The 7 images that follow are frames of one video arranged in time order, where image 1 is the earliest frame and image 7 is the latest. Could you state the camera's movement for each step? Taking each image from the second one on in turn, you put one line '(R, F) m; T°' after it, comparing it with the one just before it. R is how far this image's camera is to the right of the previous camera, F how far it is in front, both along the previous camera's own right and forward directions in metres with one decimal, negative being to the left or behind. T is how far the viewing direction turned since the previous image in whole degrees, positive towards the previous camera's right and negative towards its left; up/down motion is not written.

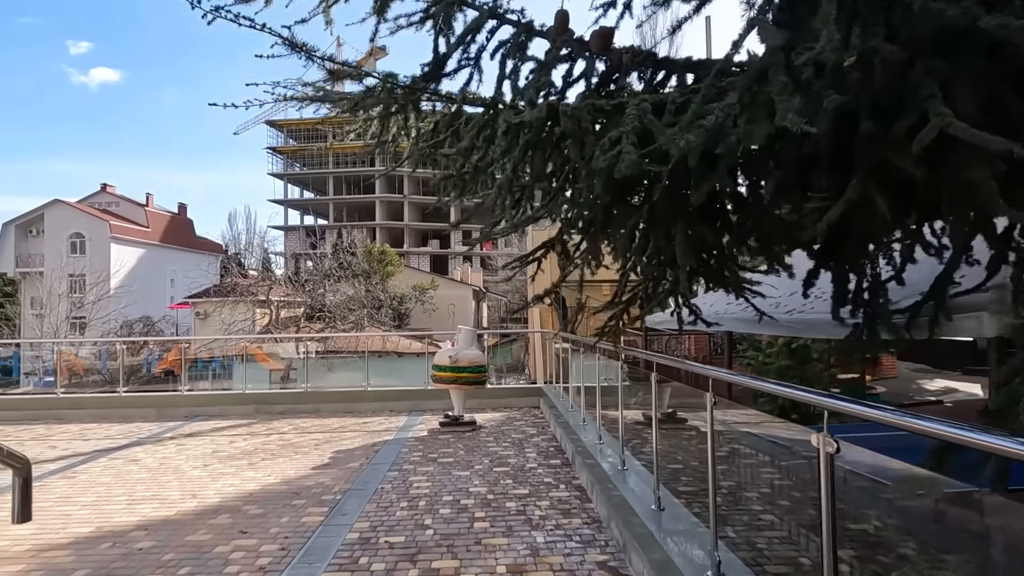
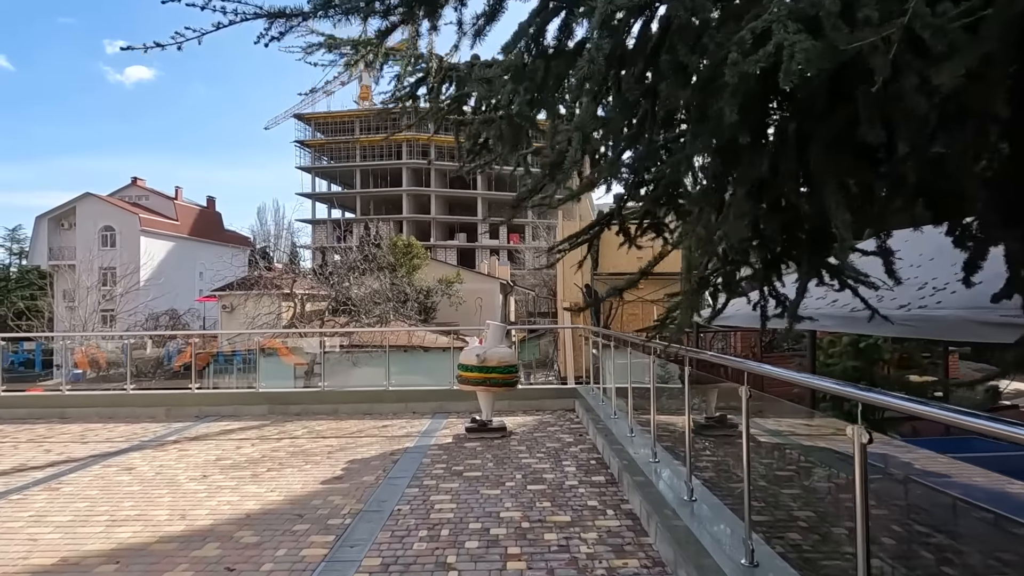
(-0.1, +0.7) m; -2°
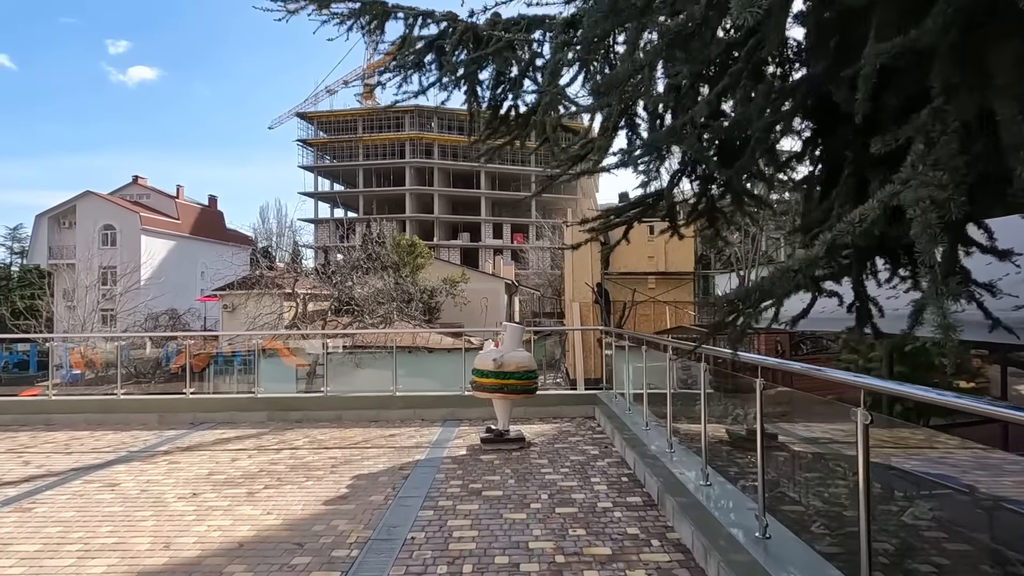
(-0.2, +0.5) m; 0°
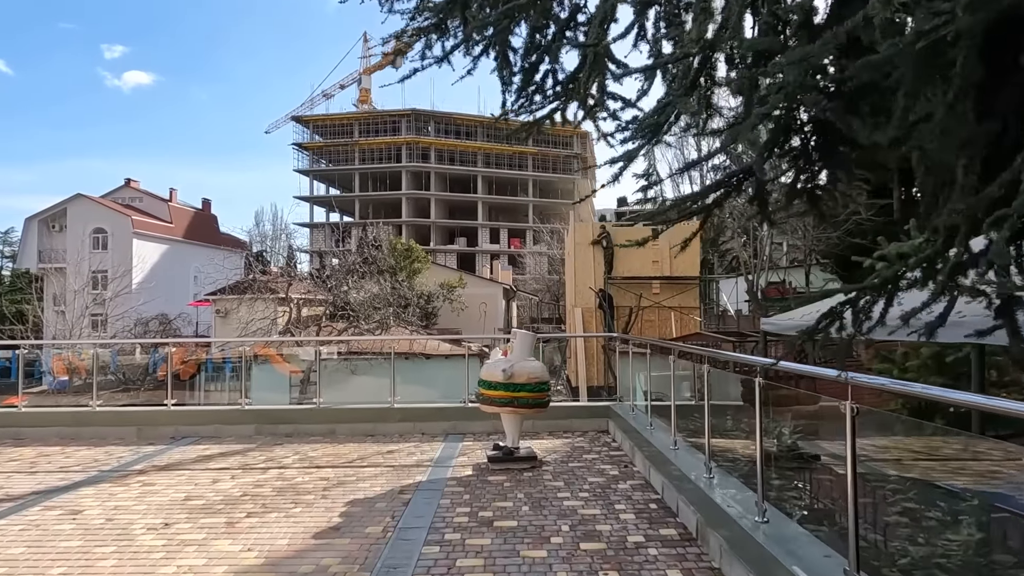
(-0.1, +0.5) m; 0°
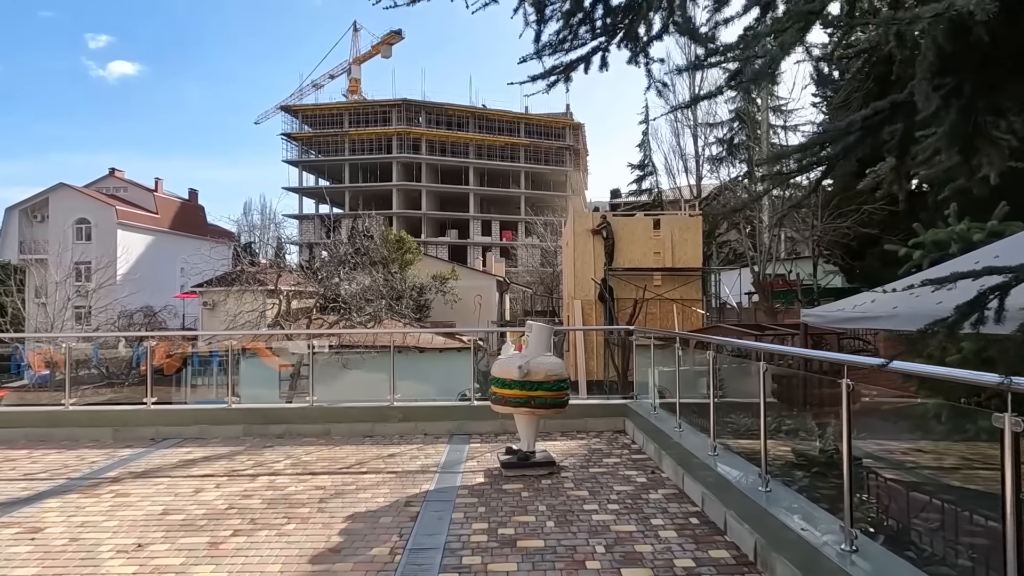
(-0.2, +0.5) m; +1°
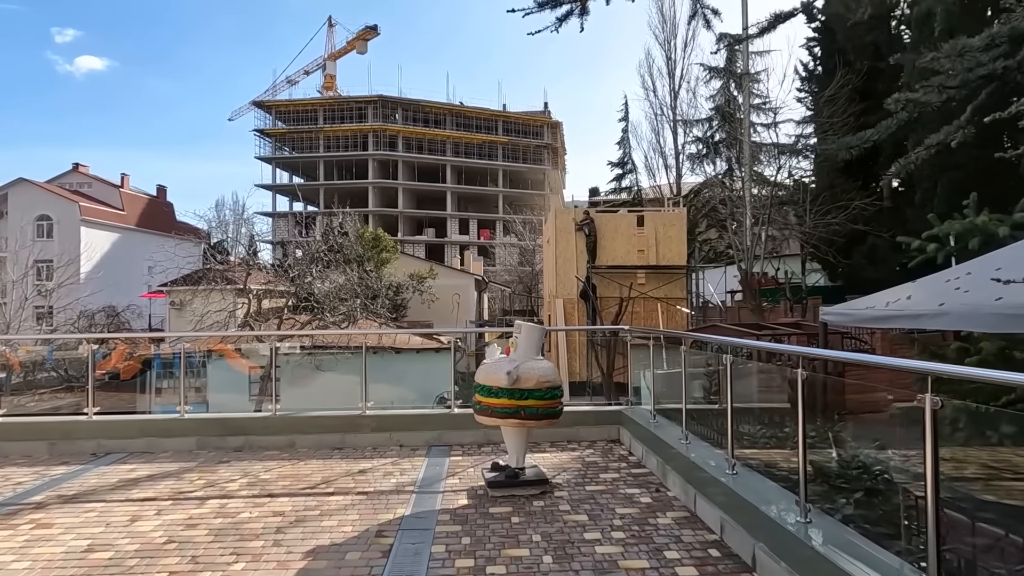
(-0.1, +0.6) m; +2°
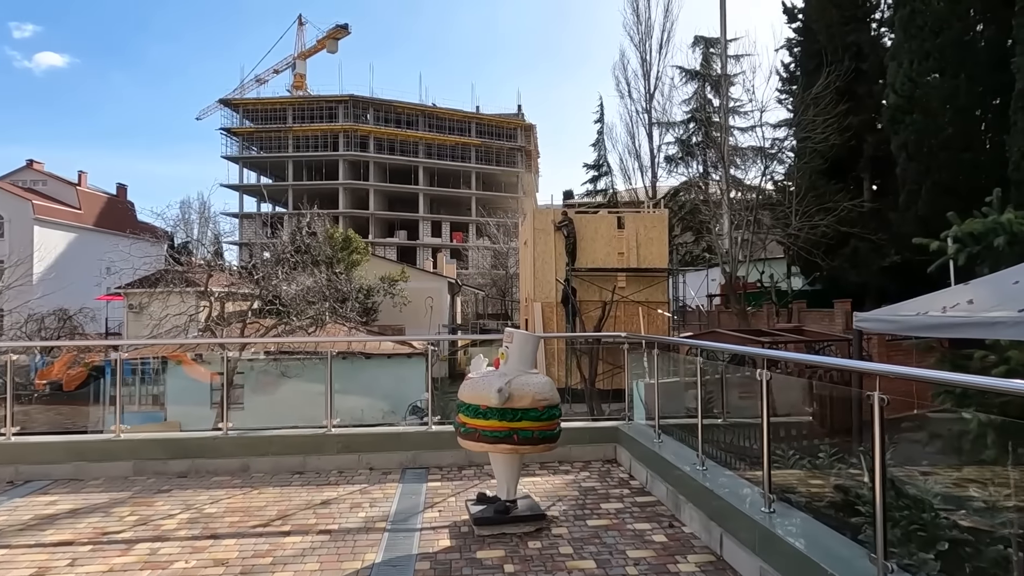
(-0.1, +0.6) m; +2°
